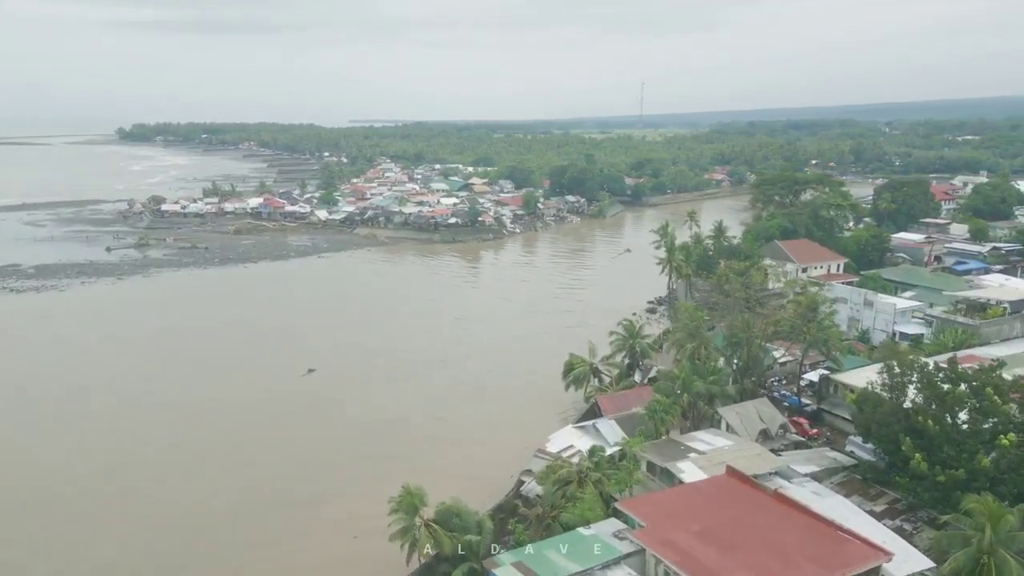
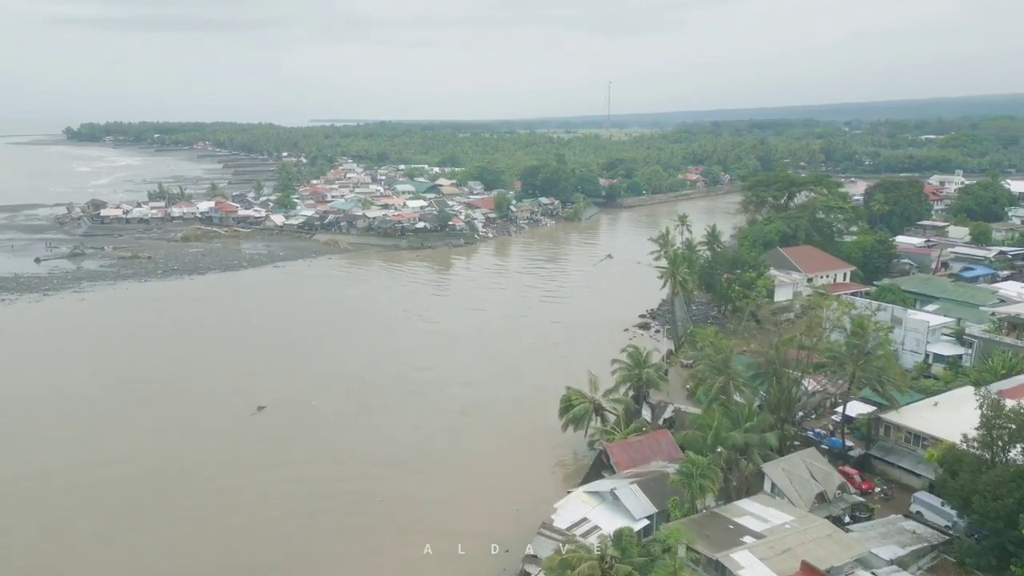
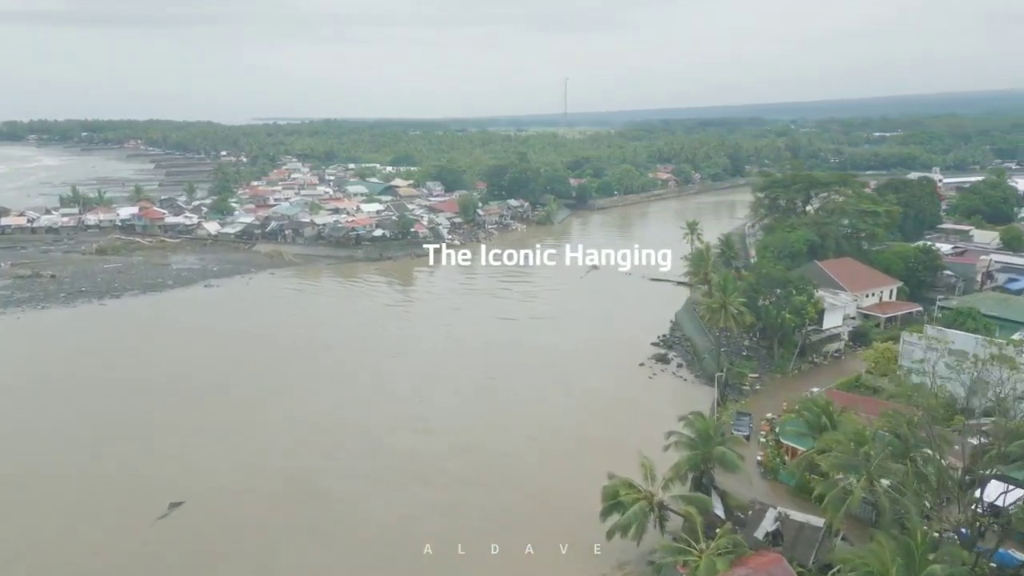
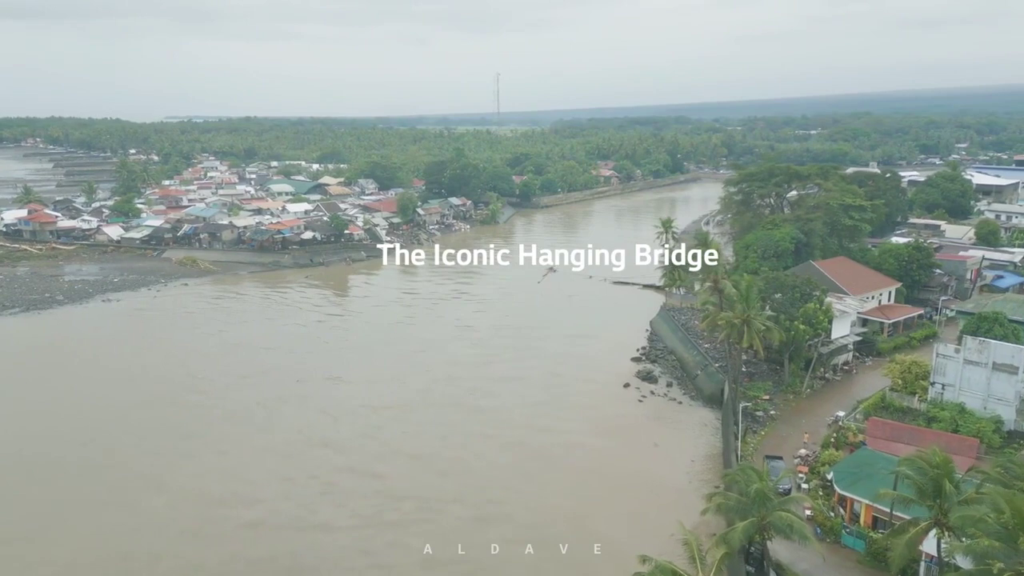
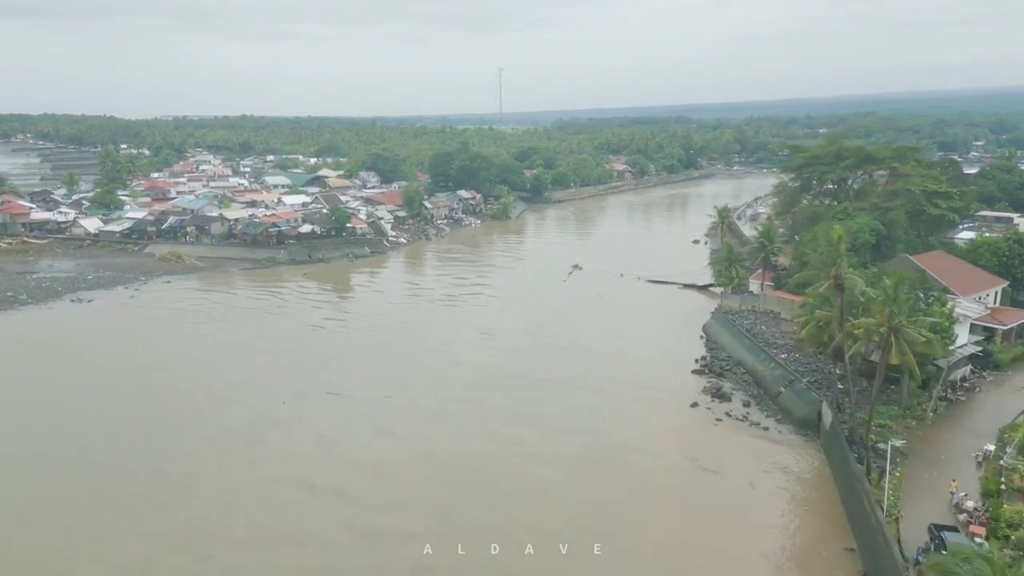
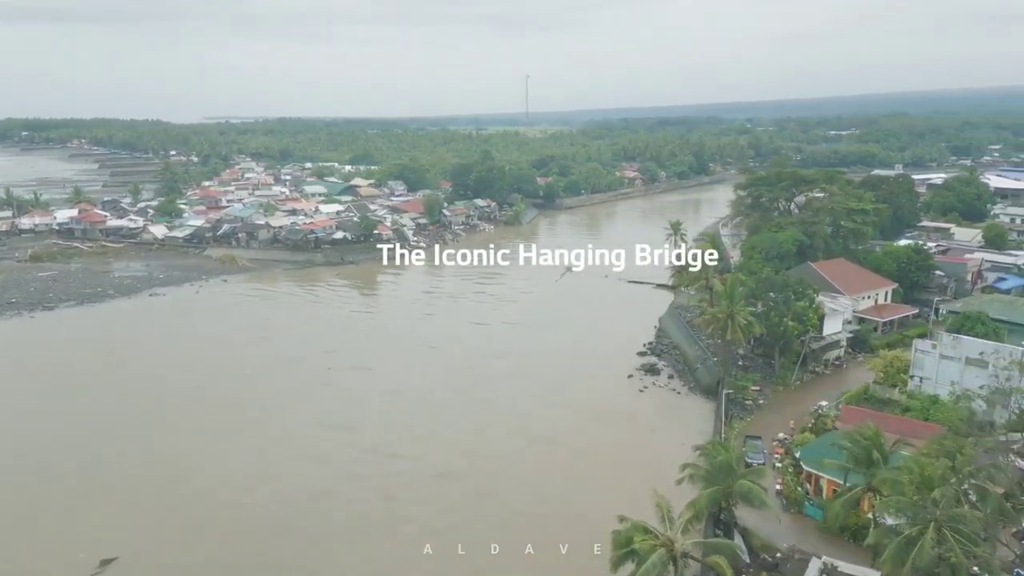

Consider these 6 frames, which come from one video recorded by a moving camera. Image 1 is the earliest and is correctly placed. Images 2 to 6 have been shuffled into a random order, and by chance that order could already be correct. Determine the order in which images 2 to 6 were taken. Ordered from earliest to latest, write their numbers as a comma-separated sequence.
2, 3, 6, 4, 5
